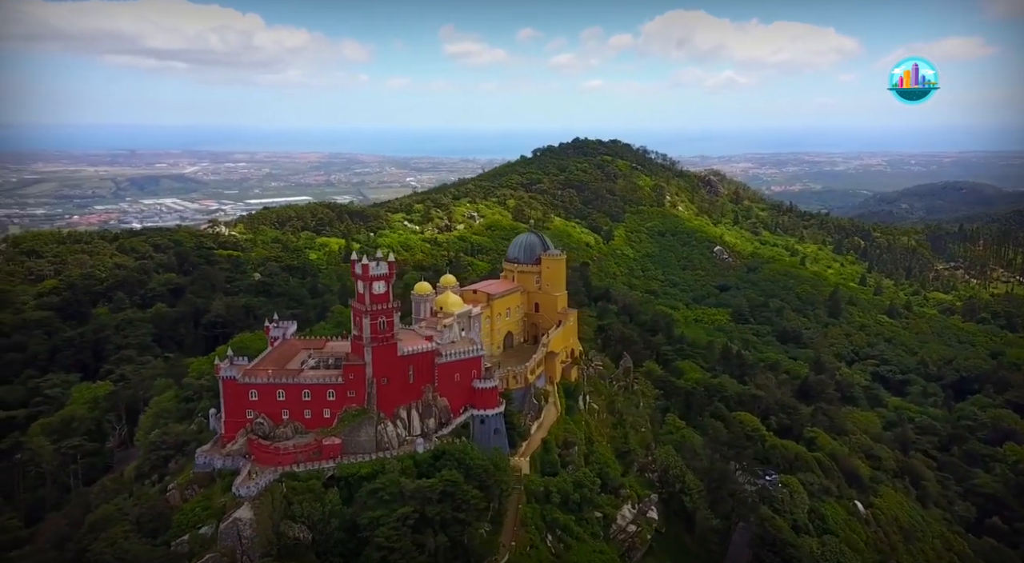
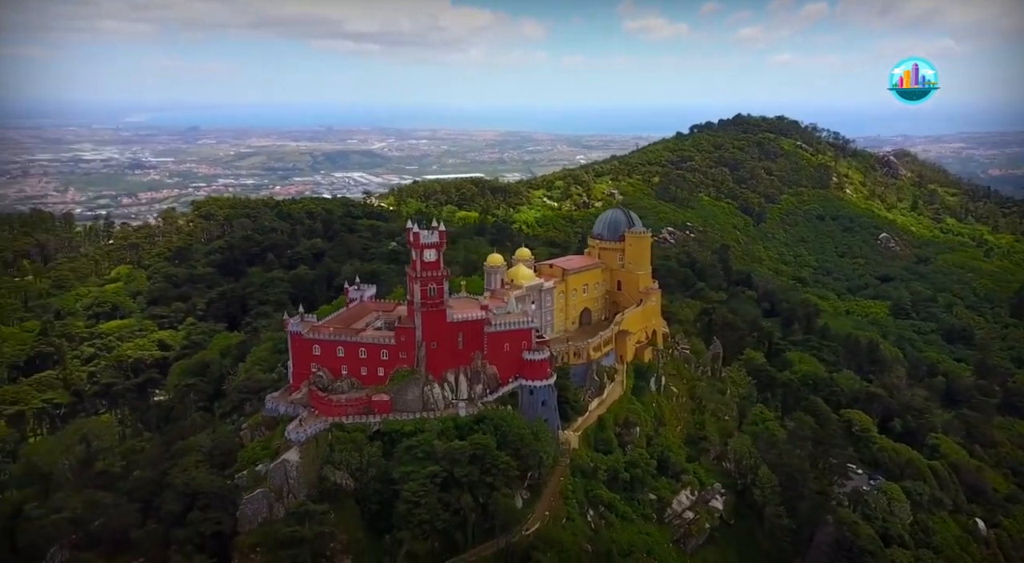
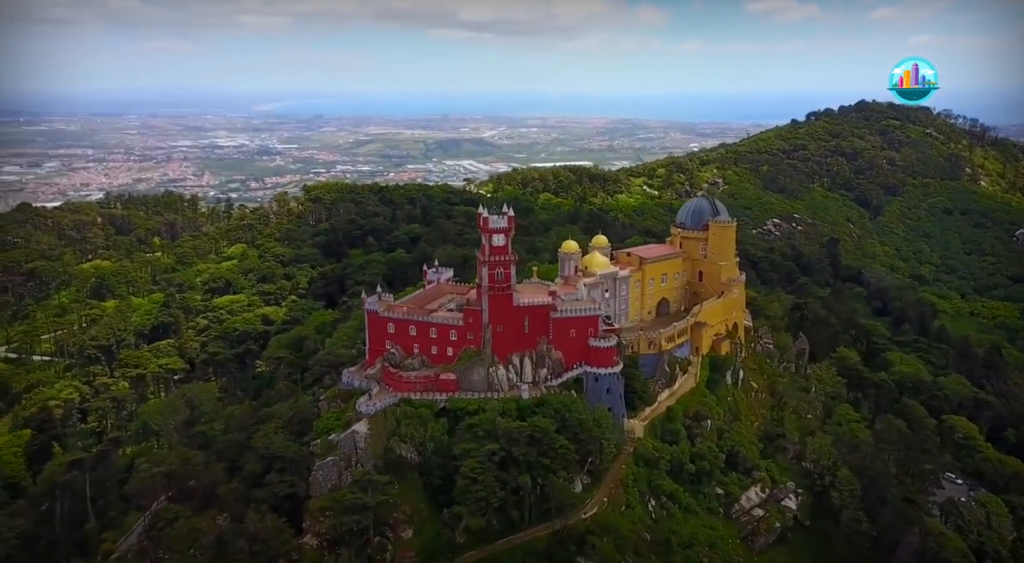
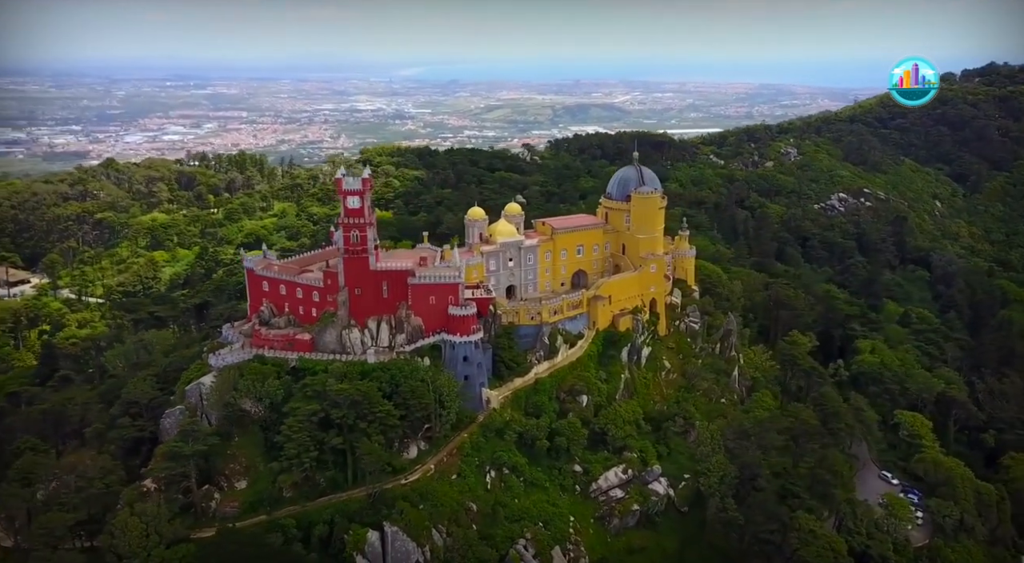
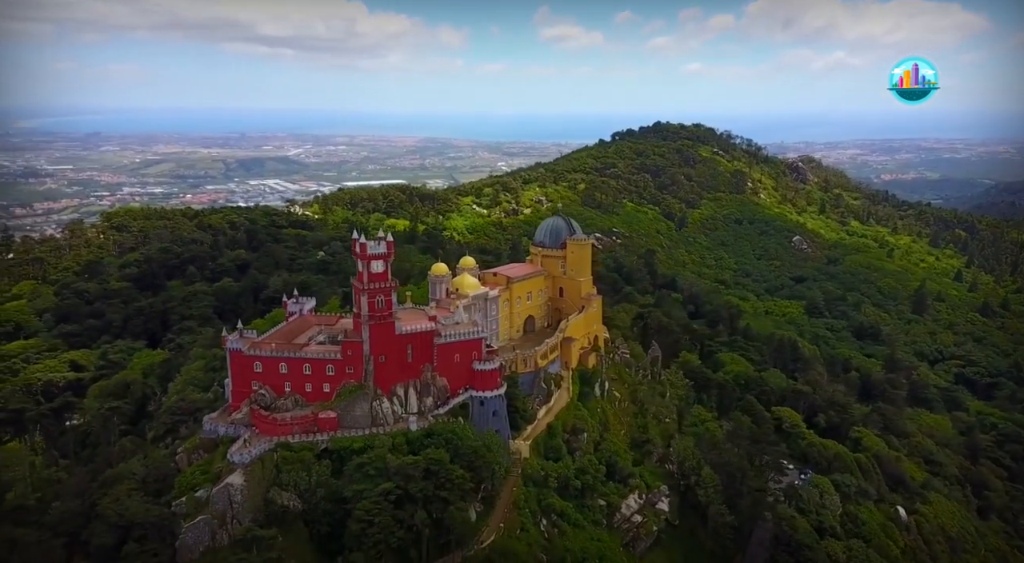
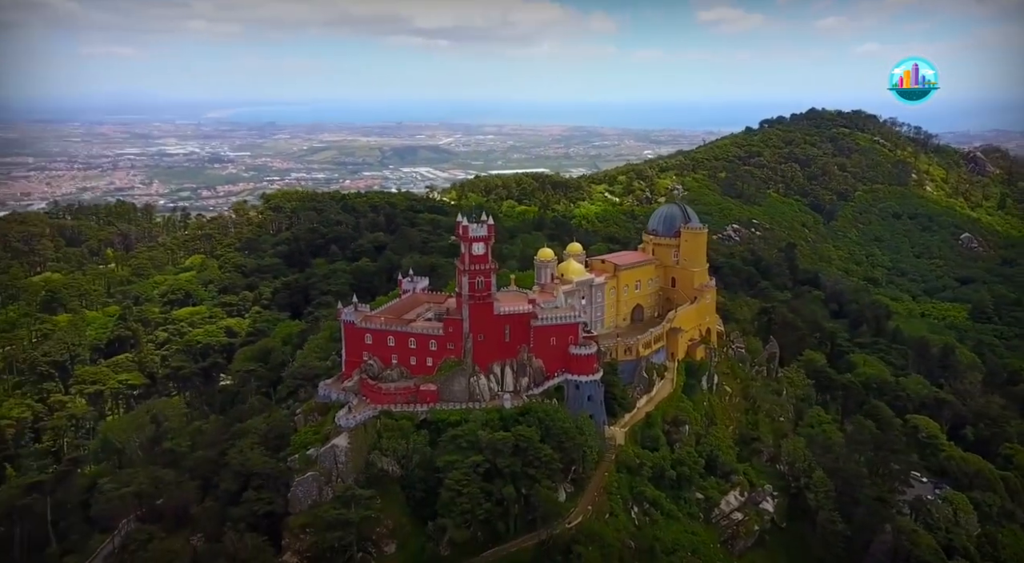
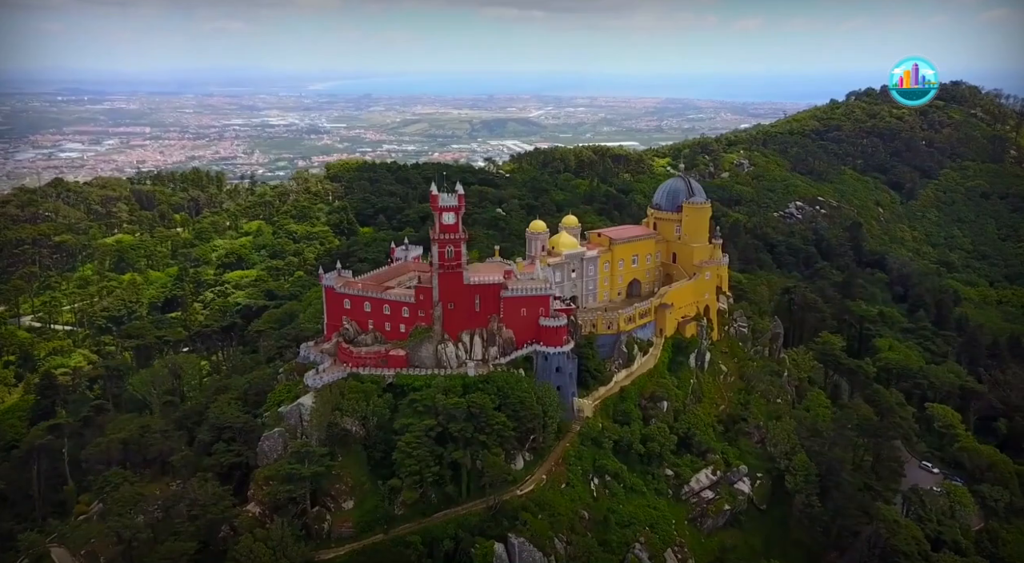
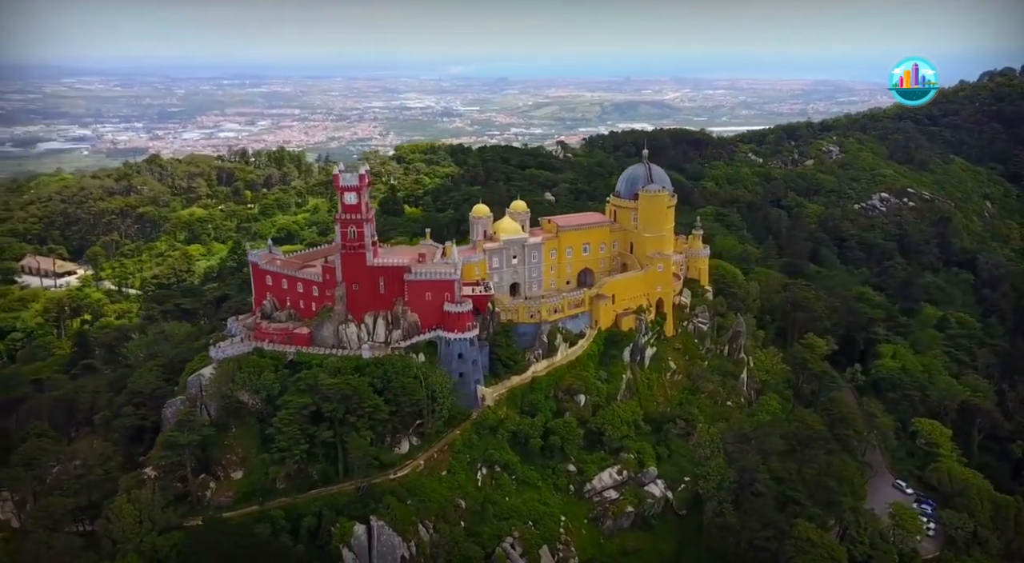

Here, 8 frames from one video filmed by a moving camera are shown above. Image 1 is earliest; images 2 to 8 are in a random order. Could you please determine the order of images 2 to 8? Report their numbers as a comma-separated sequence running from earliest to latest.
5, 2, 6, 3, 7, 4, 8
